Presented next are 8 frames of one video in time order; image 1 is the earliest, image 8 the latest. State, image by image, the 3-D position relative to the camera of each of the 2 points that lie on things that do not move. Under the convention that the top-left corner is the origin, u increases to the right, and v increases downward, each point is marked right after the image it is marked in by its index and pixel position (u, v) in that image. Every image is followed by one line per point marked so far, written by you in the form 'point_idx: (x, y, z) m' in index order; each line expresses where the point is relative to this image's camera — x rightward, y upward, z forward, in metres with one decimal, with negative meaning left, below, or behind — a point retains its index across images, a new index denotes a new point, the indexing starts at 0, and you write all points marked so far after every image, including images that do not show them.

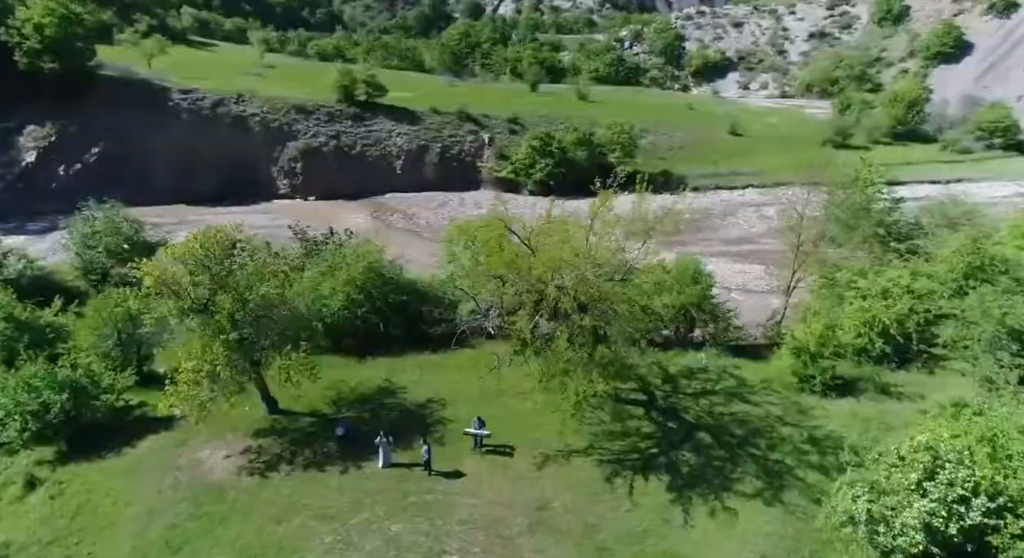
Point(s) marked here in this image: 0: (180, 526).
0: (-8.4, -6.2, +15.6) m
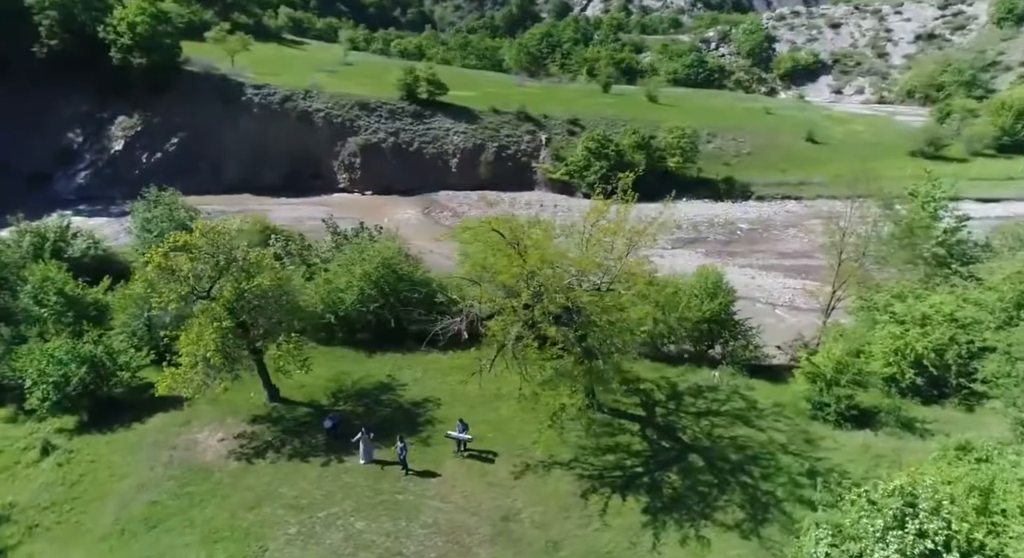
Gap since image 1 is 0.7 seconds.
0: (-9.2, -5.9, +16.3) m
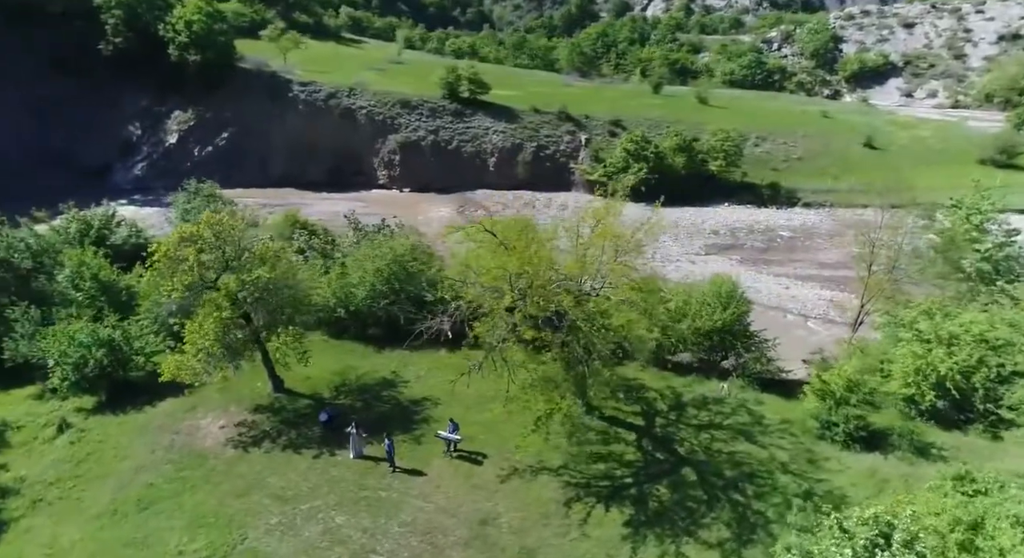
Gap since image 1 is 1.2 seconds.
0: (-9.7, -5.6, +16.8) m
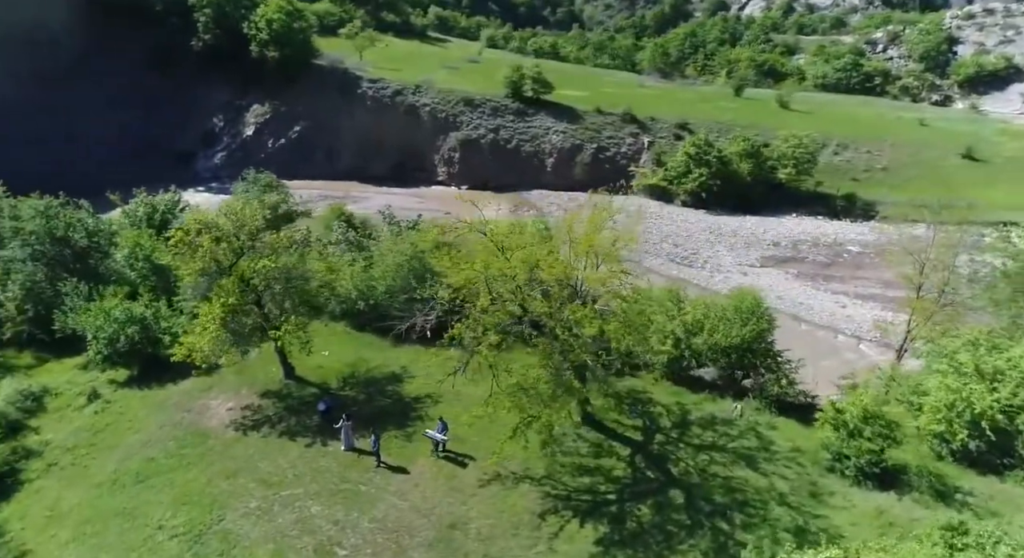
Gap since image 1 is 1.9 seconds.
0: (-10.2, -5.2, +17.6) m
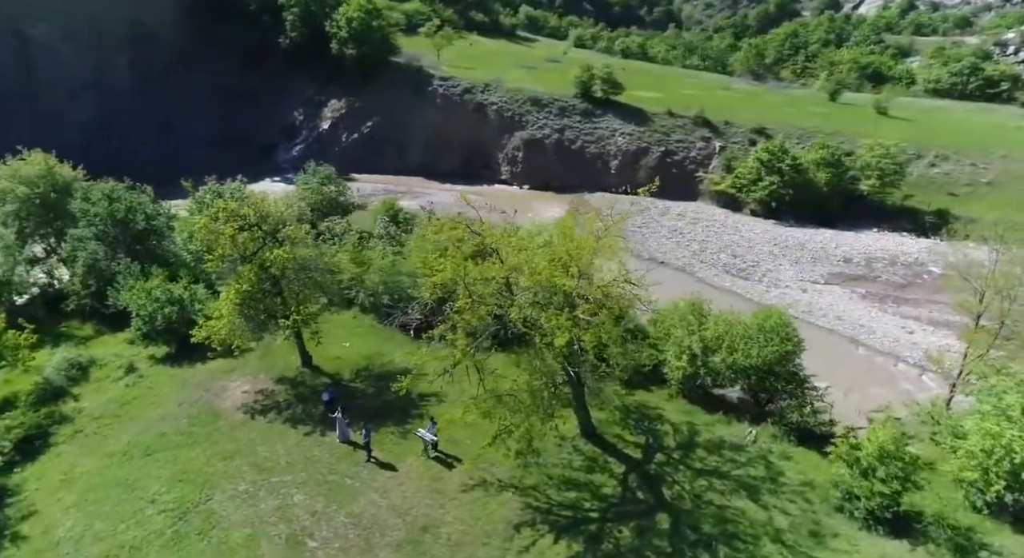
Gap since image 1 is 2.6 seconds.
0: (-10.4, -4.7, +18.6) m
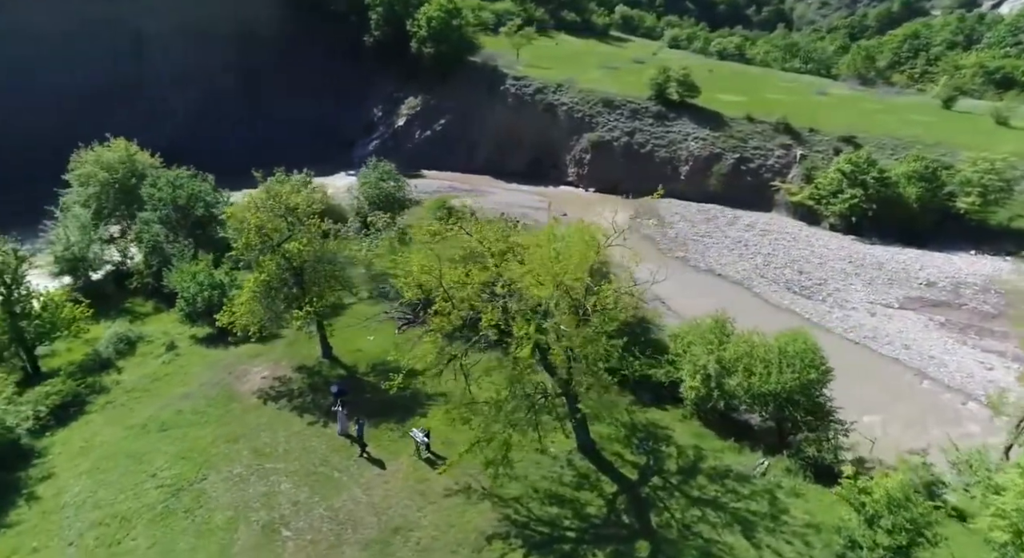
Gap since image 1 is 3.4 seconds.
0: (-10.4, -4.3, +19.6) m
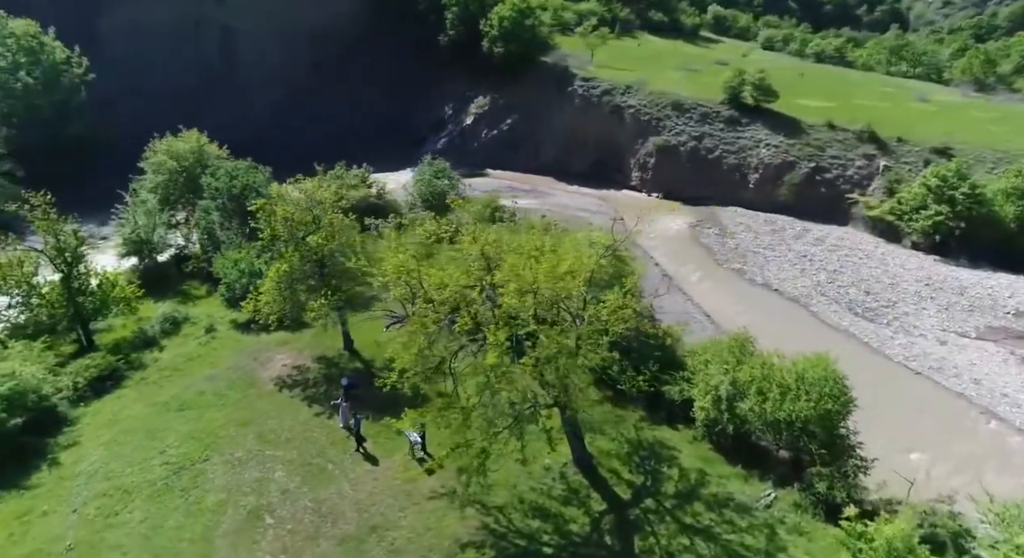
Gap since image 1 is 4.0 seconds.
0: (-10.3, -3.9, +20.6) m
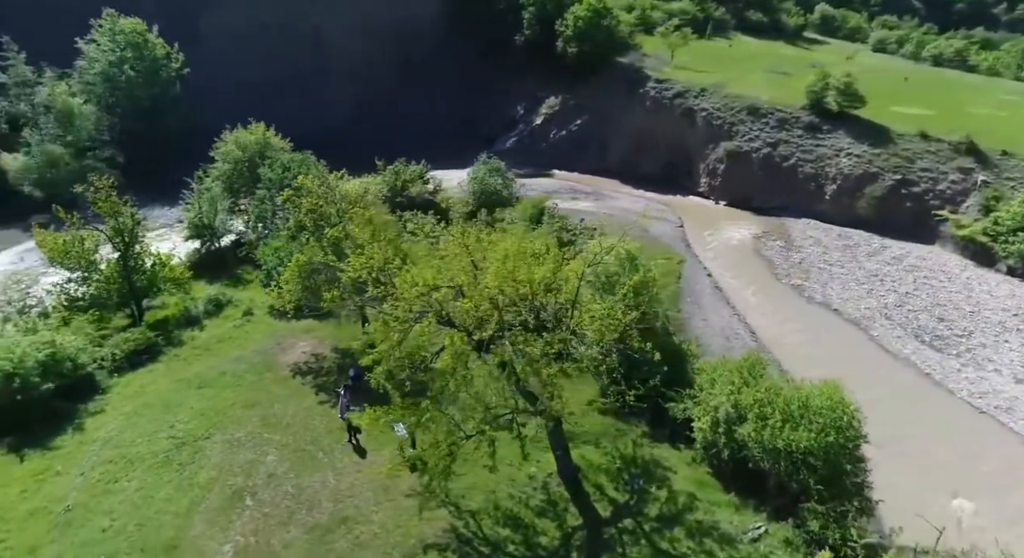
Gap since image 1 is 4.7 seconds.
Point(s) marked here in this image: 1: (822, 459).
0: (-10.1, -3.4, +21.8) m
1: (+8.0, -4.6, +15.9) m
